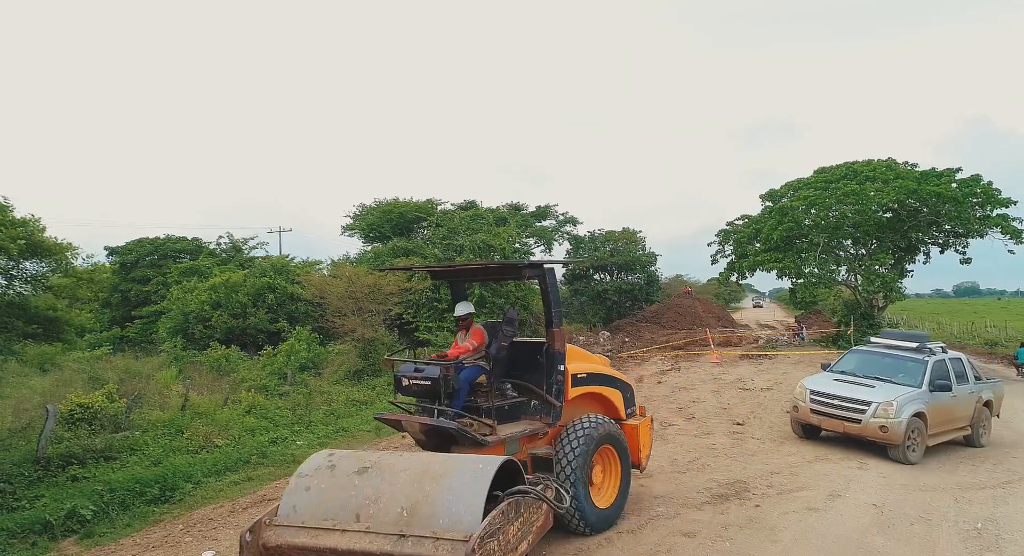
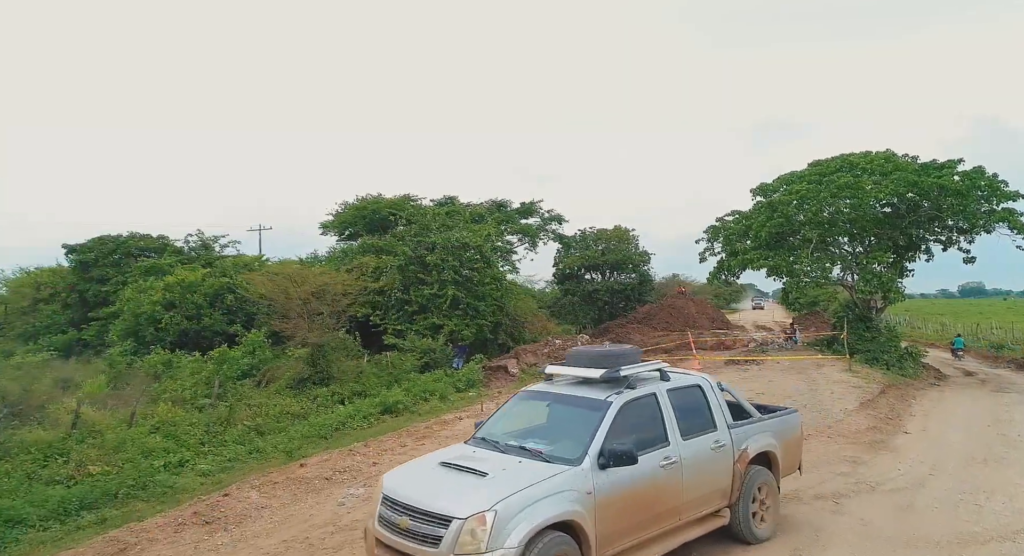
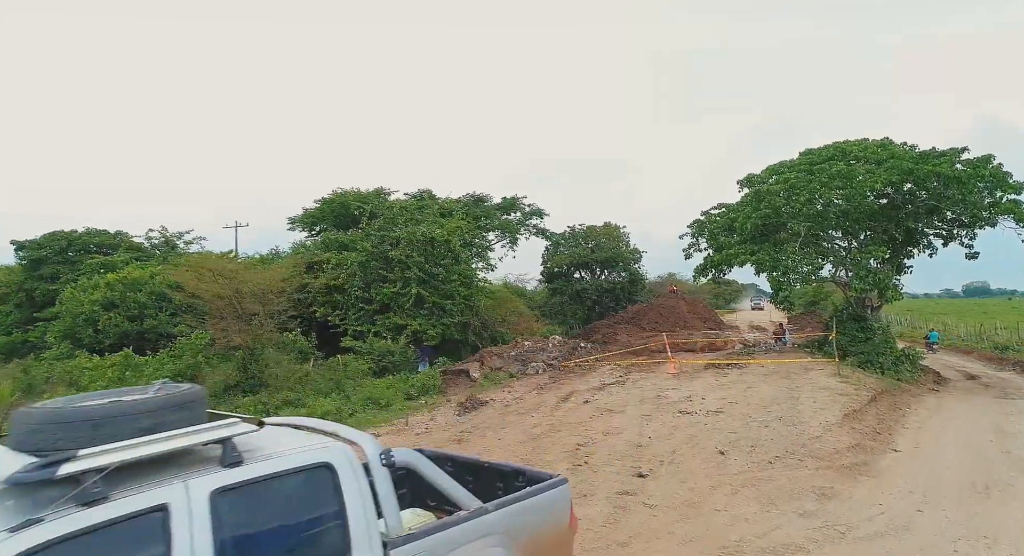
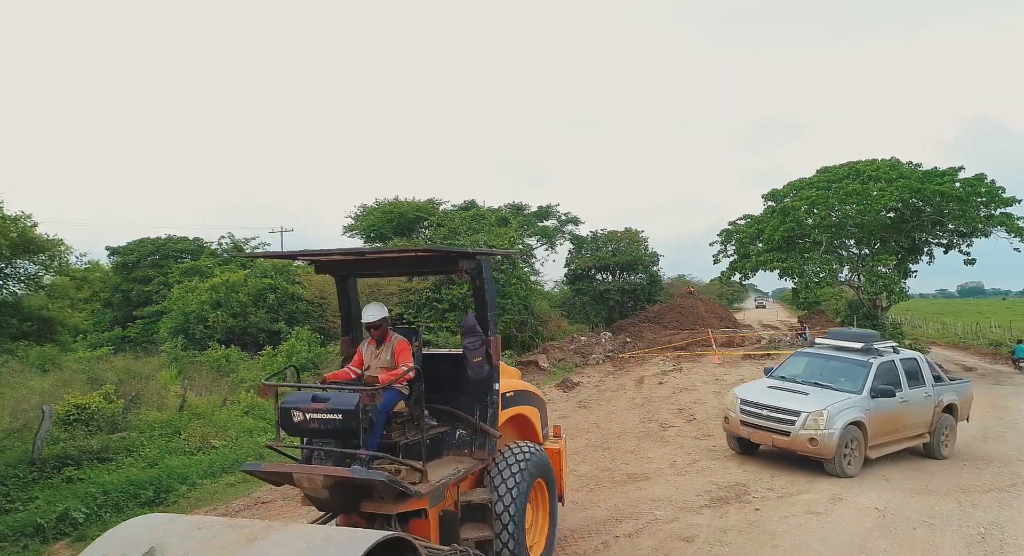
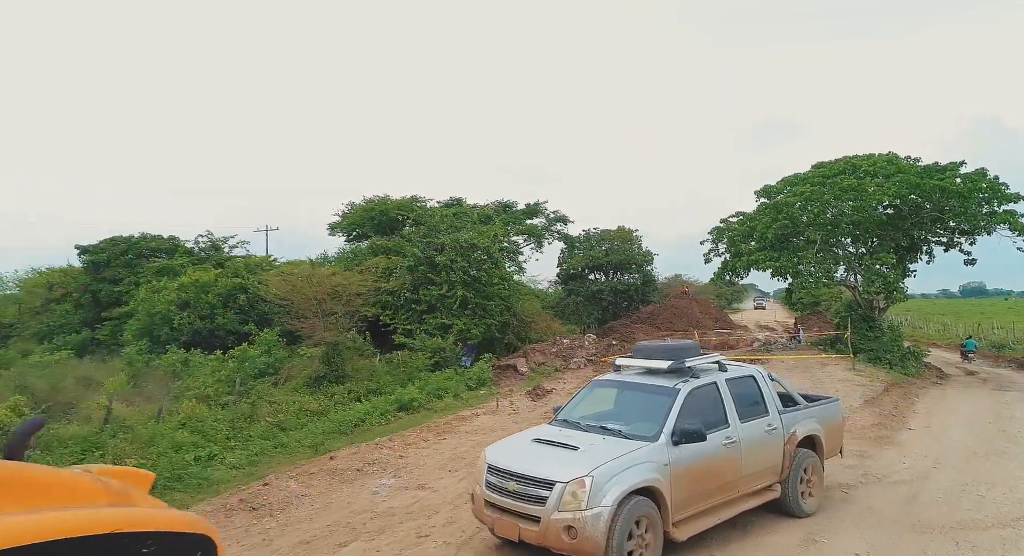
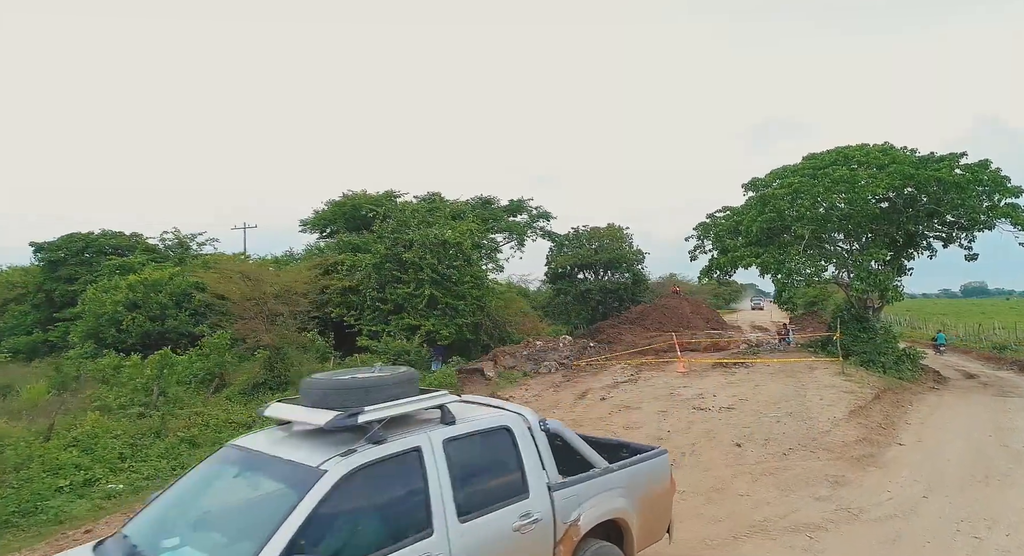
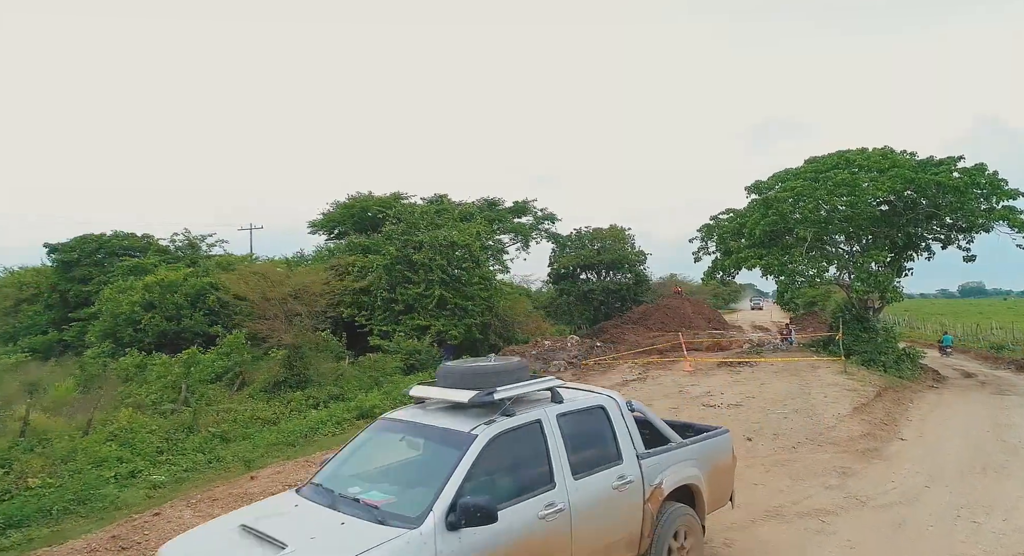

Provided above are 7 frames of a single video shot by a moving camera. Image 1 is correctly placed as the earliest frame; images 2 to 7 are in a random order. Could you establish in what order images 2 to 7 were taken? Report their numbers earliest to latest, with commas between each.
4, 5, 2, 7, 6, 3
